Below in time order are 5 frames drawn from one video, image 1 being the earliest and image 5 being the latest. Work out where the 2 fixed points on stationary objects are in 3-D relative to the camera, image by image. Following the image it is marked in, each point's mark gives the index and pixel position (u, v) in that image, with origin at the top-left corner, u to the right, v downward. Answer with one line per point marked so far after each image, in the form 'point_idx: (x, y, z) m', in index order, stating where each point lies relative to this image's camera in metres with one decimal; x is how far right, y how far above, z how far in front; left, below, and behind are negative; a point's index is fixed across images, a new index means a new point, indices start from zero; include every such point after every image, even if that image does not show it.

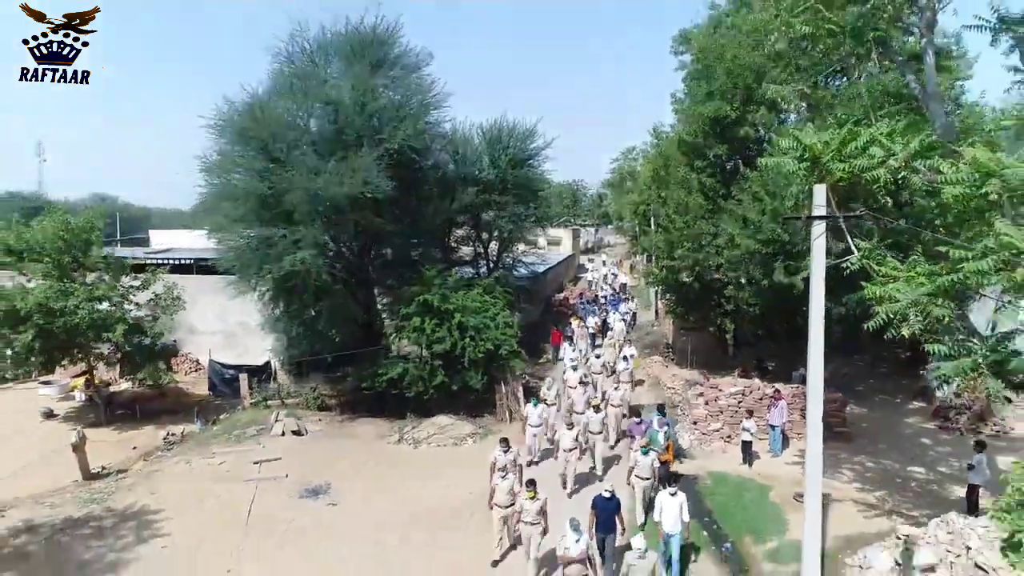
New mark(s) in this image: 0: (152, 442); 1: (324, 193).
0: (-9.0, -3.8, +18.1) m
1: (-4.6, +2.5, +17.8) m
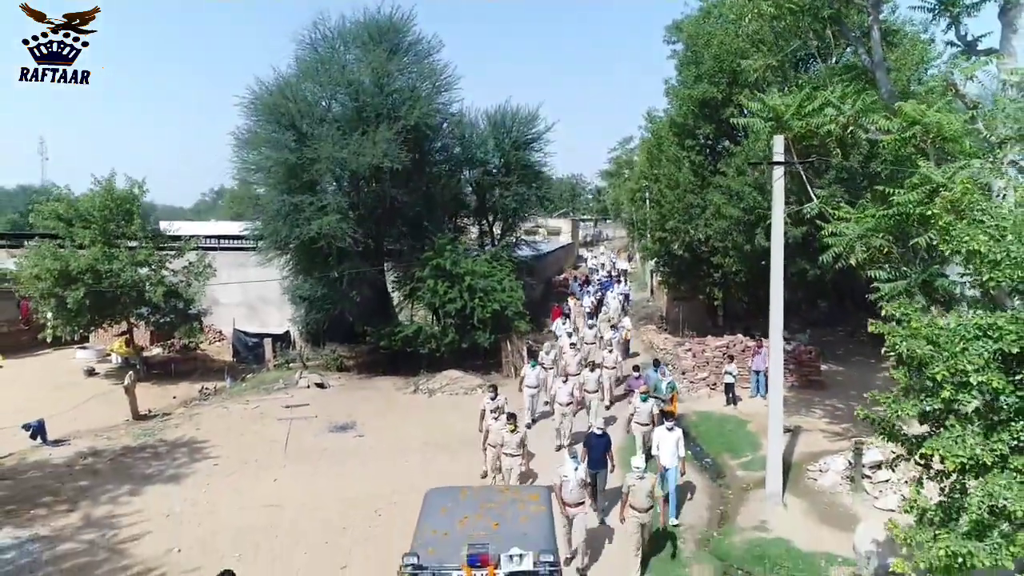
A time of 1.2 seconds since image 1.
0: (-8.9, -2.9, +19.8) m
1: (-4.5, +3.5, +19.6) m
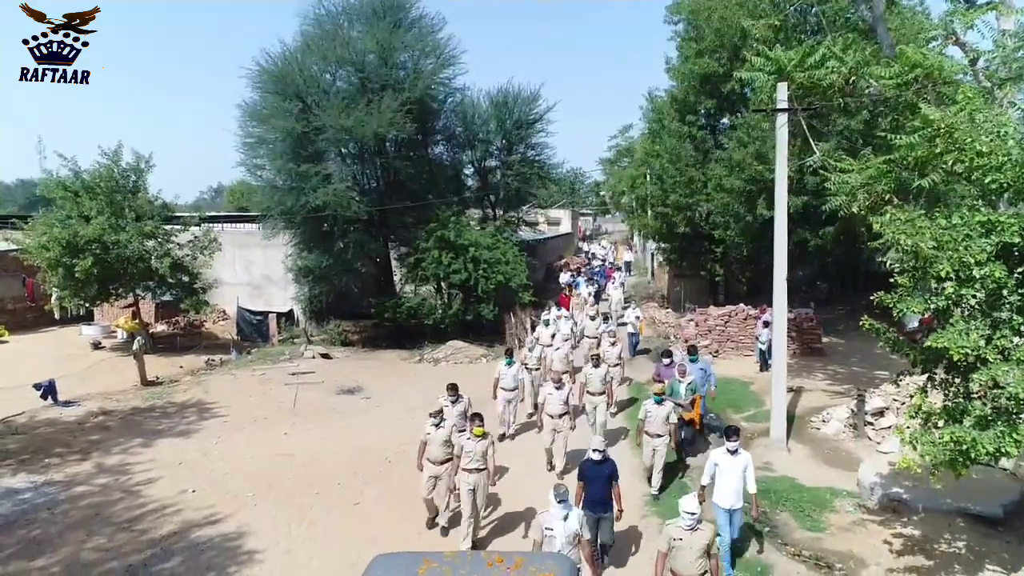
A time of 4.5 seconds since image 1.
0: (-8.8, -2.1, +20.0) m
1: (-4.4, +4.3, +19.7) m
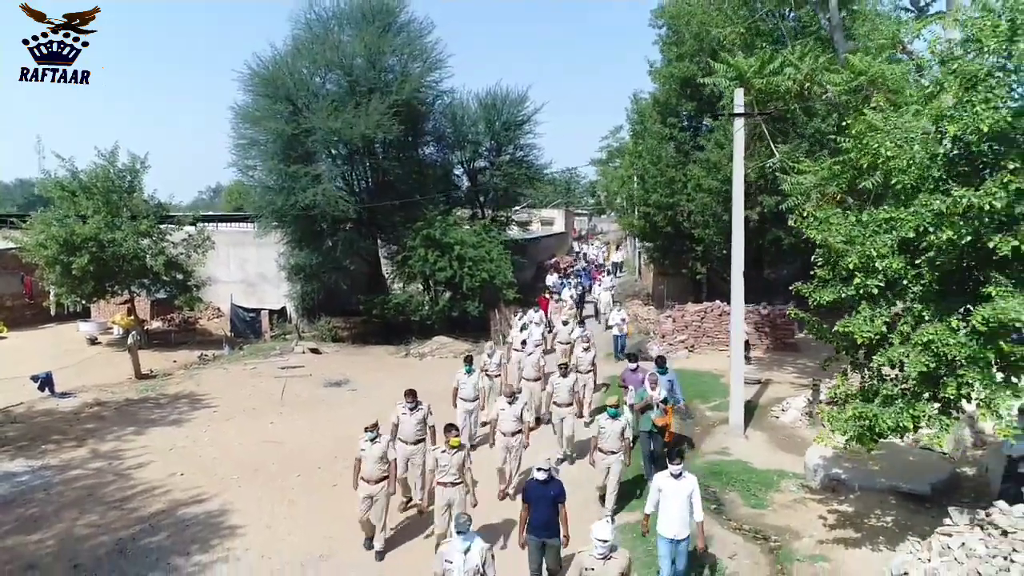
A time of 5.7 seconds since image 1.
0: (-9.2, -2.0, +20.6) m
1: (-4.9, +4.3, +20.3) m
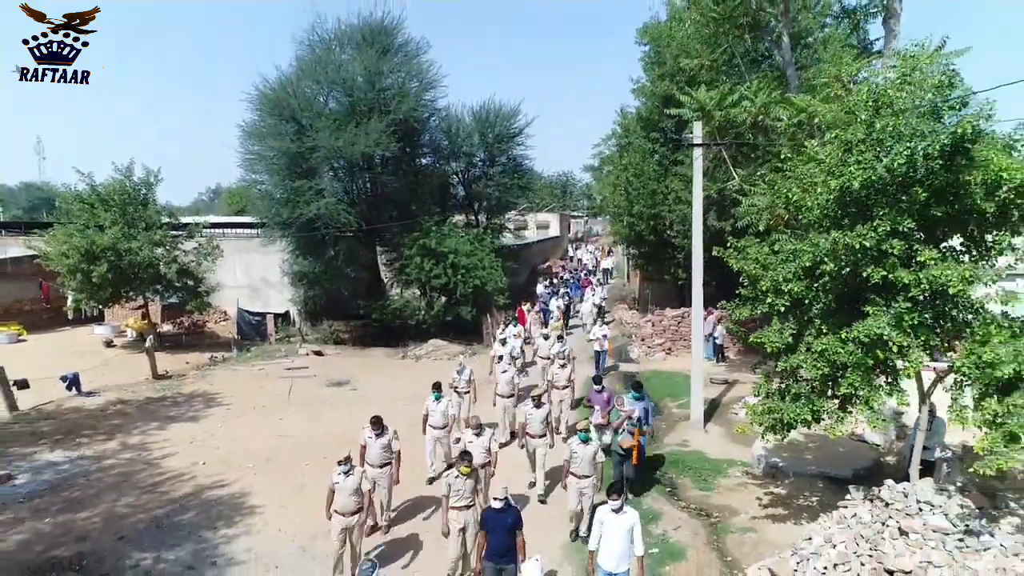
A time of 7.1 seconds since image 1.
0: (-9.5, -2.2, +22.0) m
1: (-5.1, +4.2, +21.8) m
